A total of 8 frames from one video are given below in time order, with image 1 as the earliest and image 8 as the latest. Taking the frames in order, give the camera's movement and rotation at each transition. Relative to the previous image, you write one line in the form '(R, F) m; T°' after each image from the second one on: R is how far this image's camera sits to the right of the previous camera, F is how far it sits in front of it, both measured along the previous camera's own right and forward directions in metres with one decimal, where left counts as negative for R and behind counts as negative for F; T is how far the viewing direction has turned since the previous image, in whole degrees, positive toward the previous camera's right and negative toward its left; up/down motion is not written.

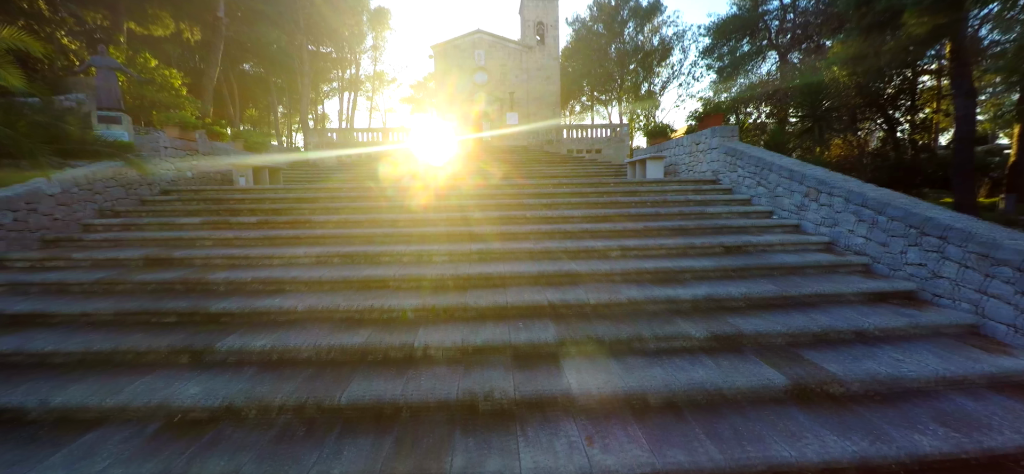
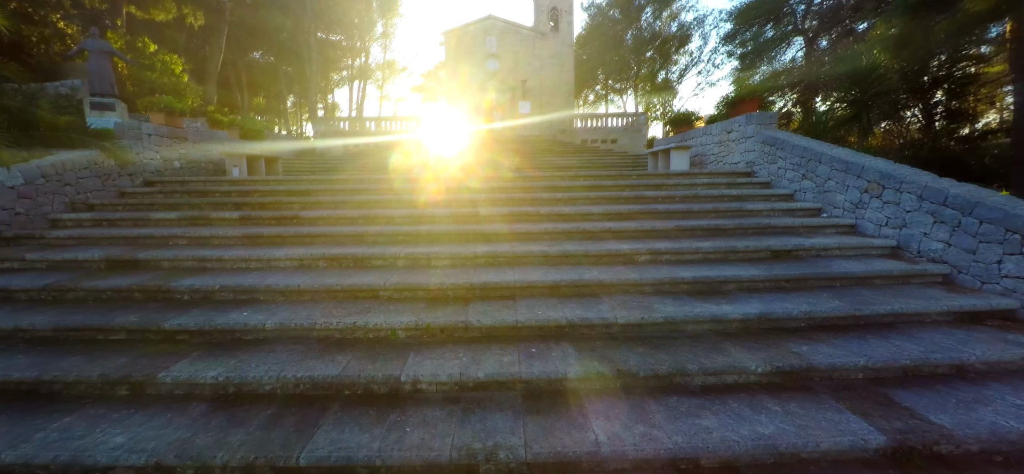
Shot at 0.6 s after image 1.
(0.0, +0.6) m; -2°
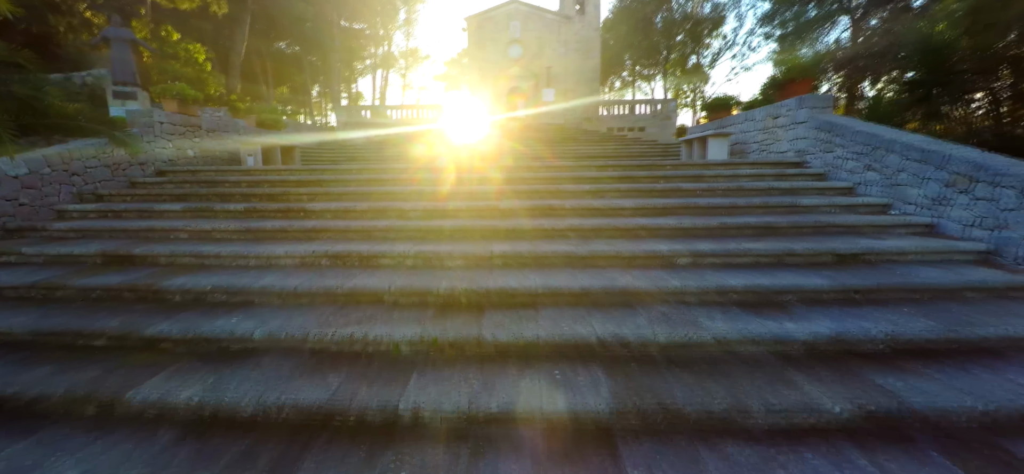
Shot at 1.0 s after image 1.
(0.0, +0.4) m; -3°
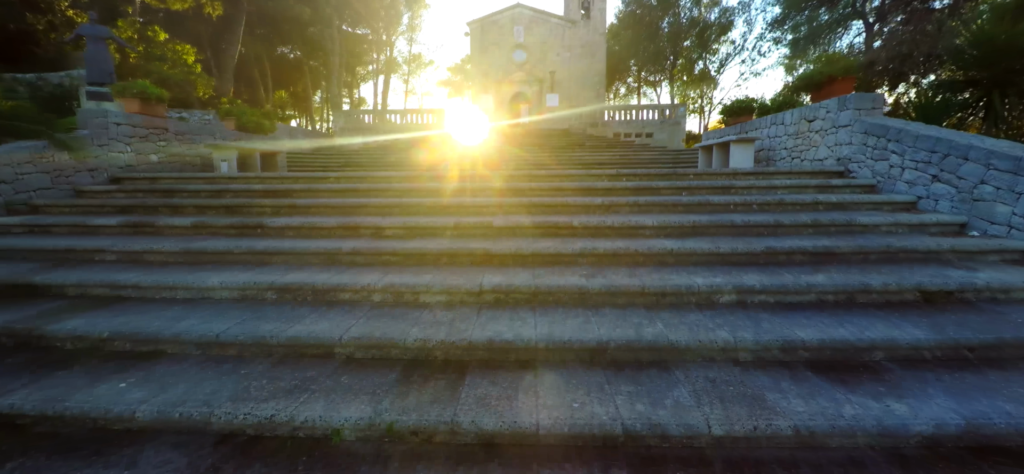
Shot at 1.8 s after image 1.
(+0.1, +0.7) m; -1°
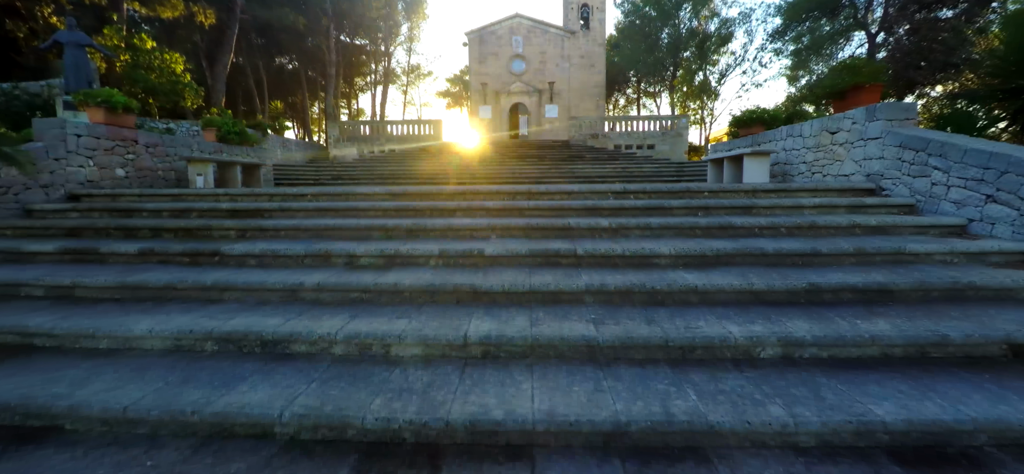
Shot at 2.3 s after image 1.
(0.0, +0.5) m; 0°
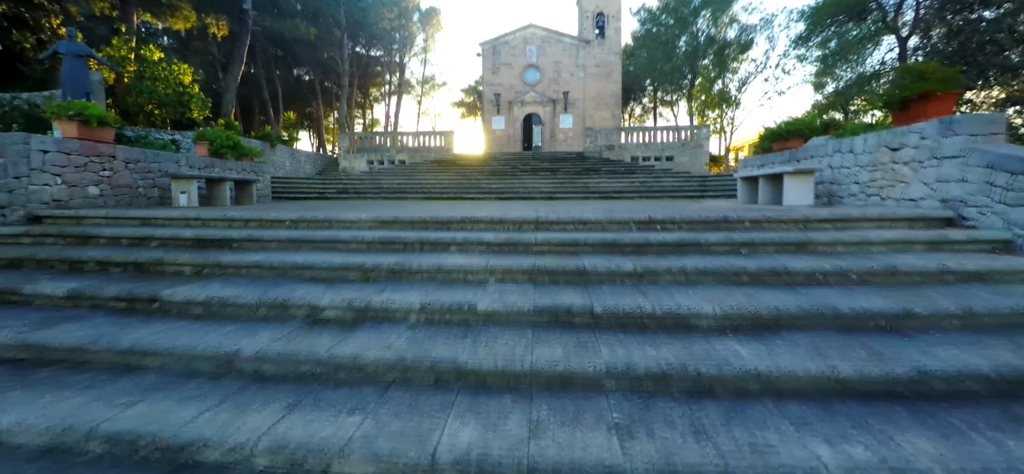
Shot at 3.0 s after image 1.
(+0.1, +0.6) m; -2°
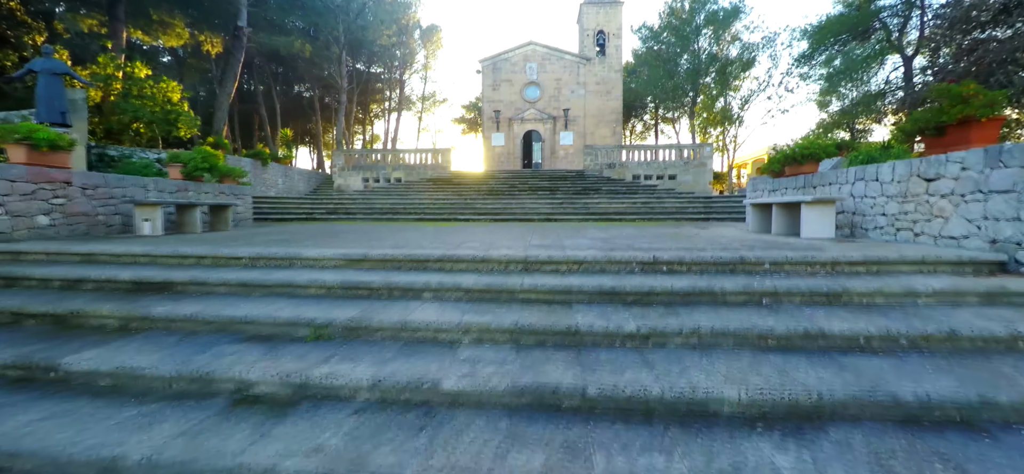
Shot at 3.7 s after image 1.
(+0.2, +0.5) m; 0°
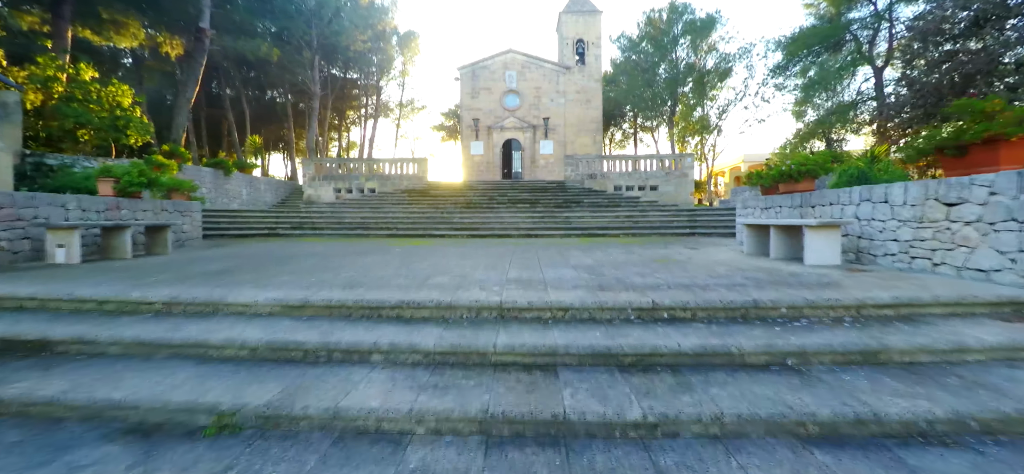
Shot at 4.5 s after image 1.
(+0.1, +0.6) m; +3°
